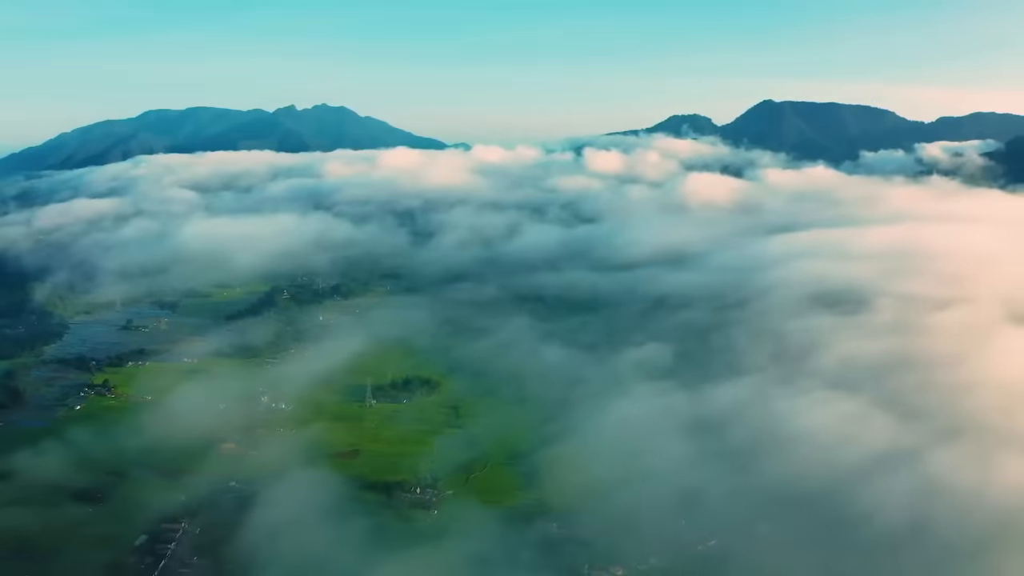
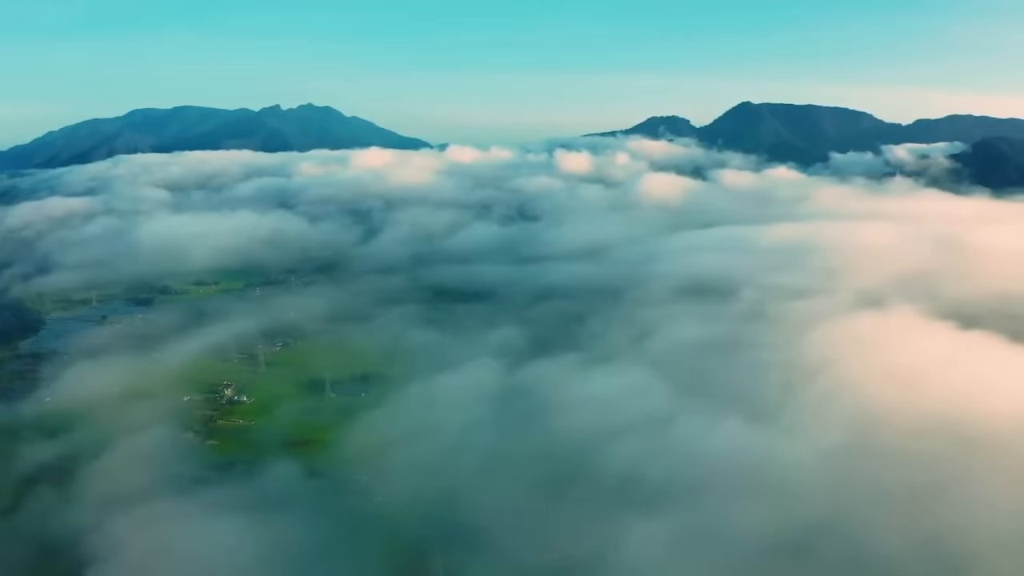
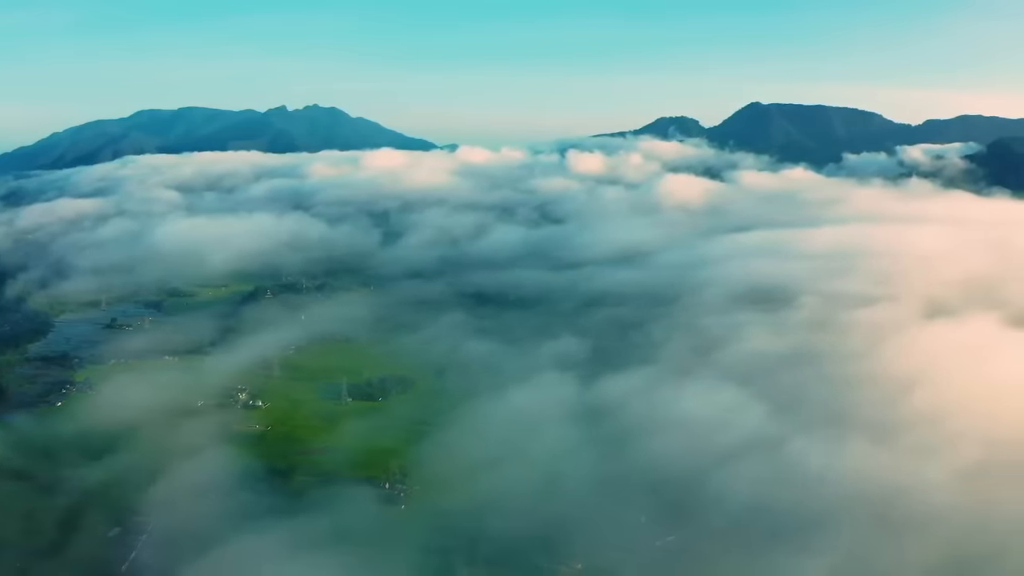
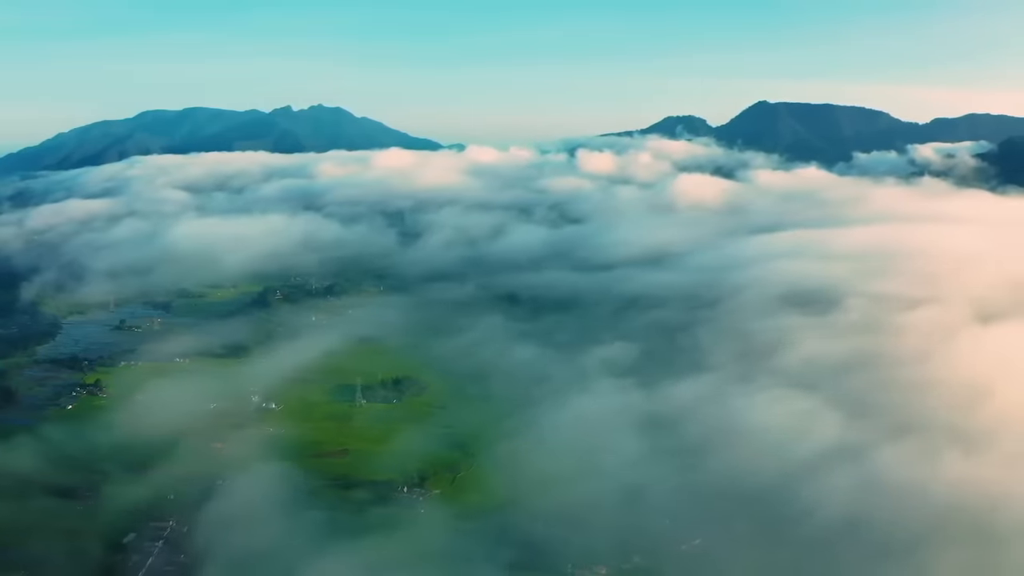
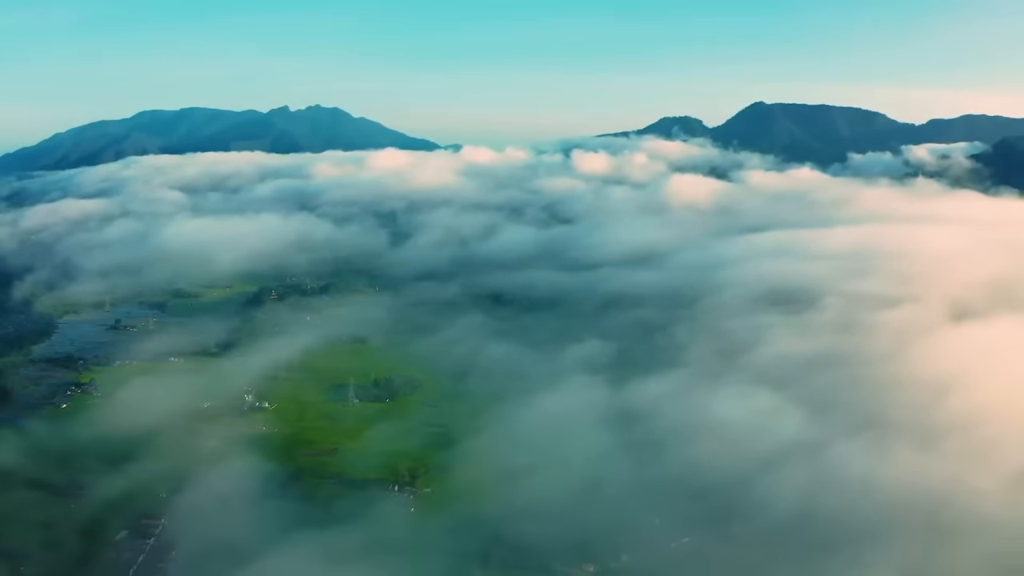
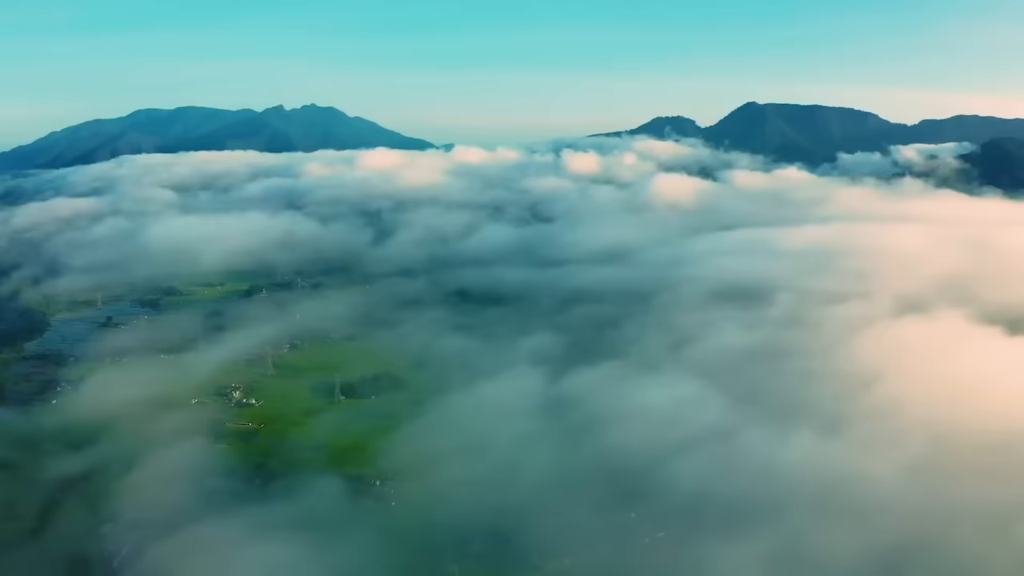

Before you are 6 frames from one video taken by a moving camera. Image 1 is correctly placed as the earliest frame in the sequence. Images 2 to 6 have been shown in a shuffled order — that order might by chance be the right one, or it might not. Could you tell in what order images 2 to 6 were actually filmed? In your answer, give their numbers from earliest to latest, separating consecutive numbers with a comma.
4, 5, 3, 6, 2
